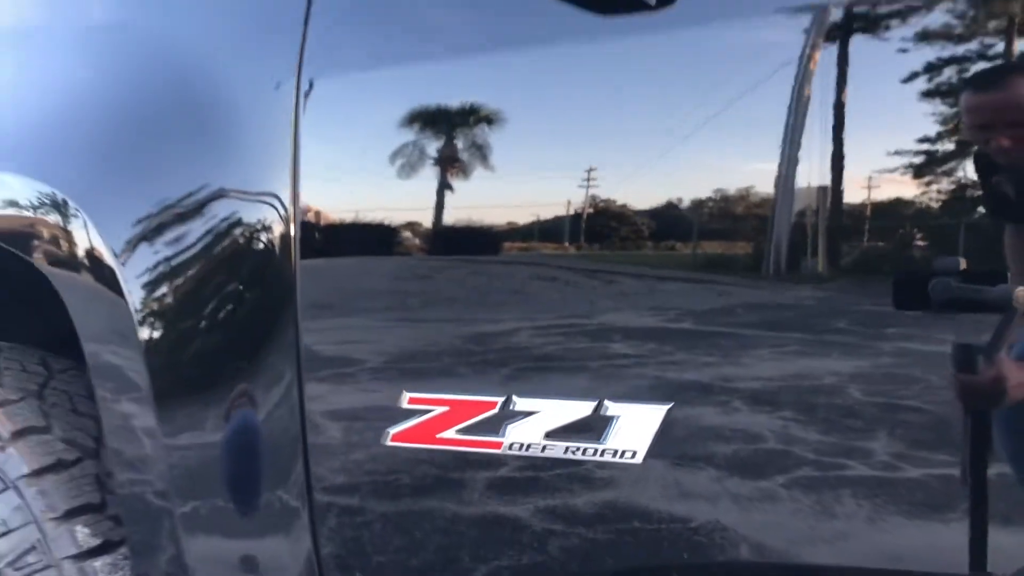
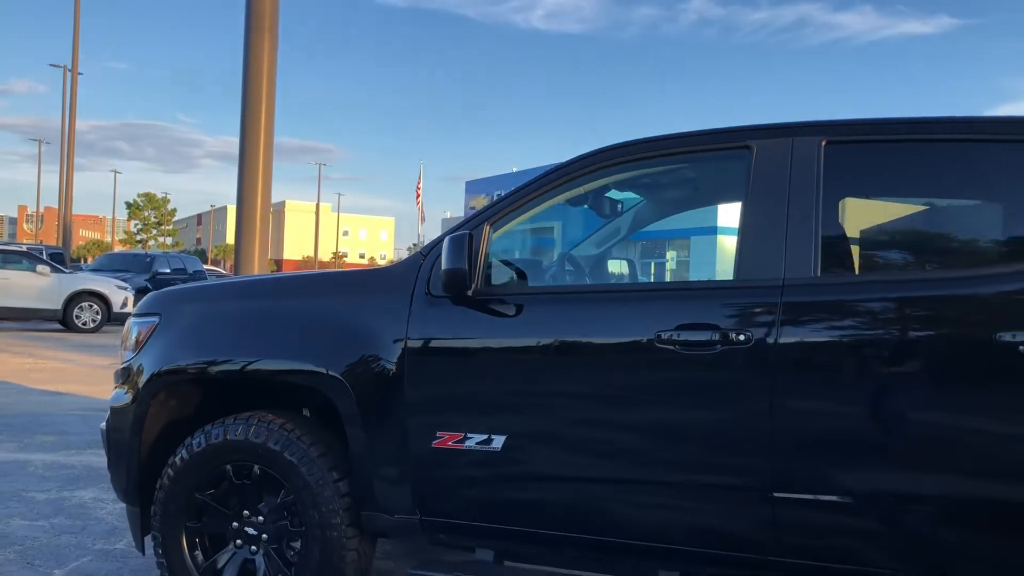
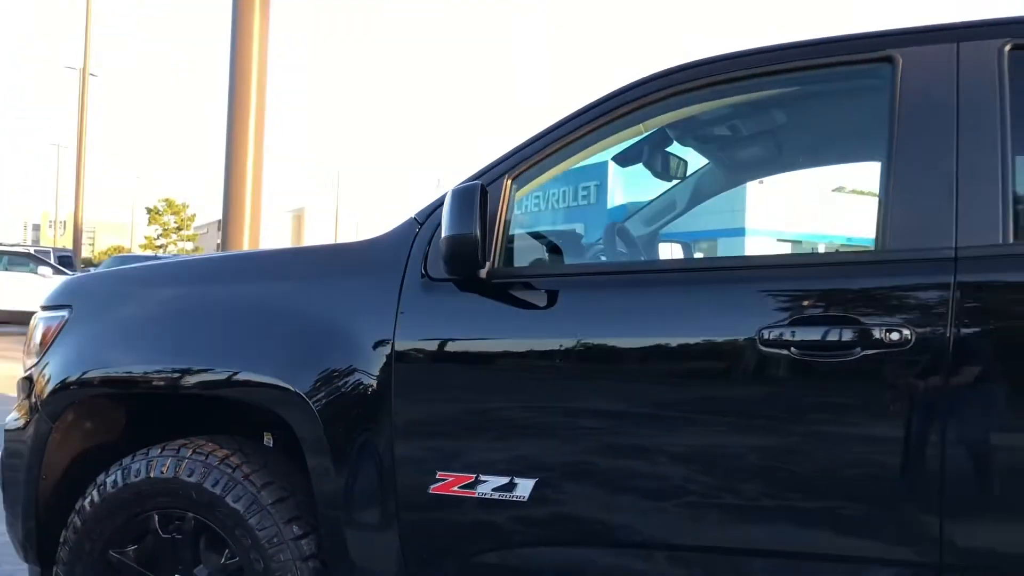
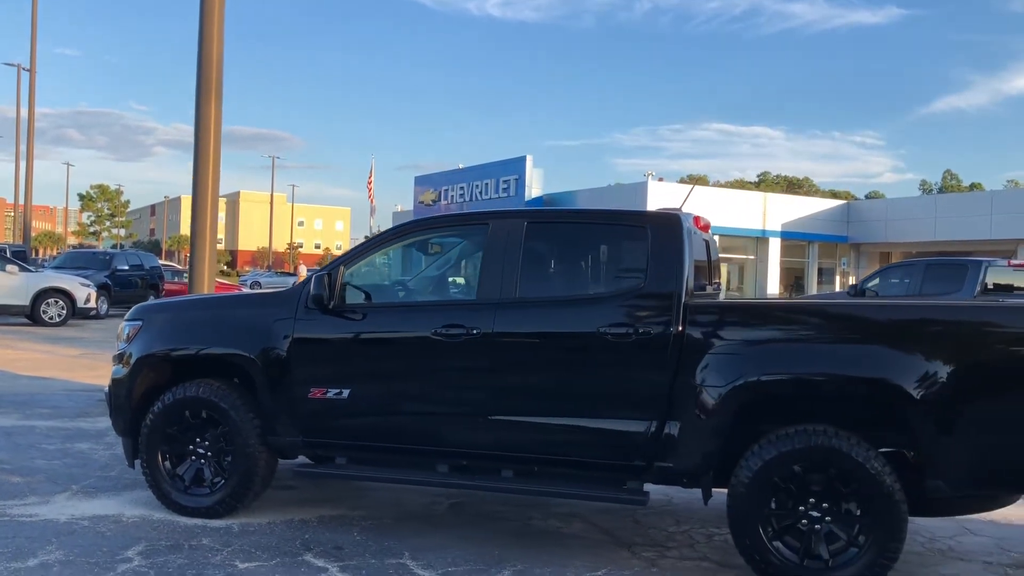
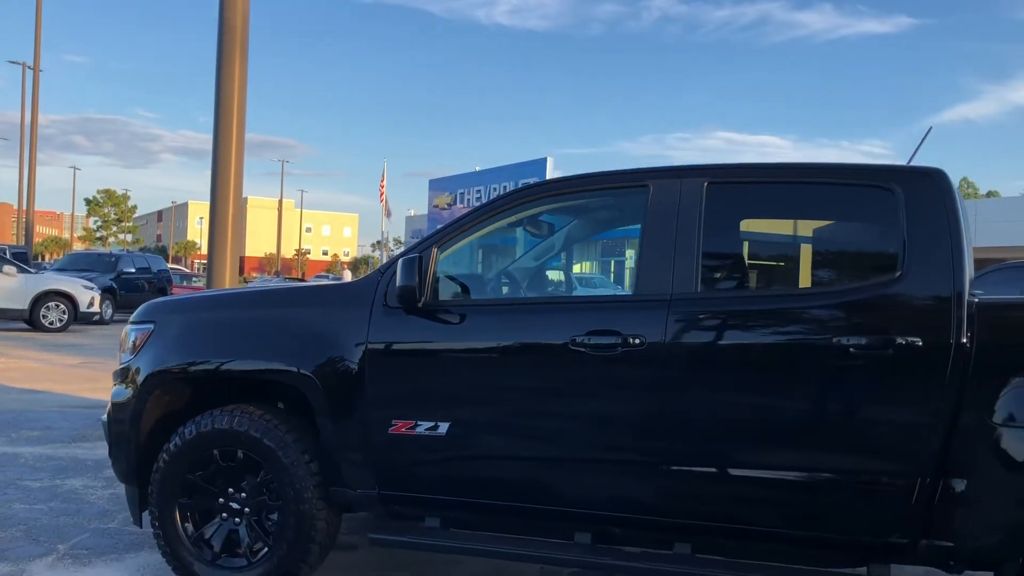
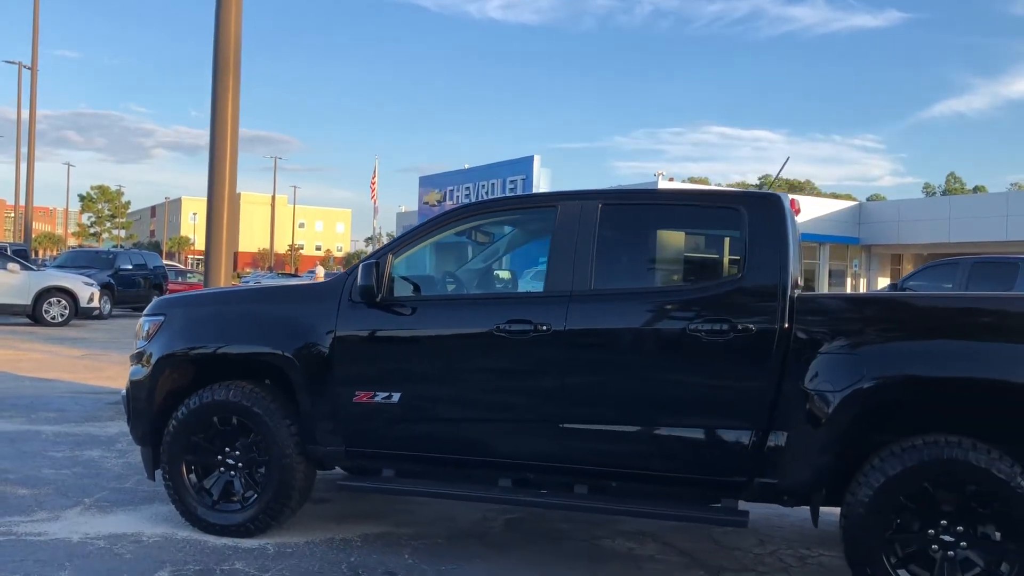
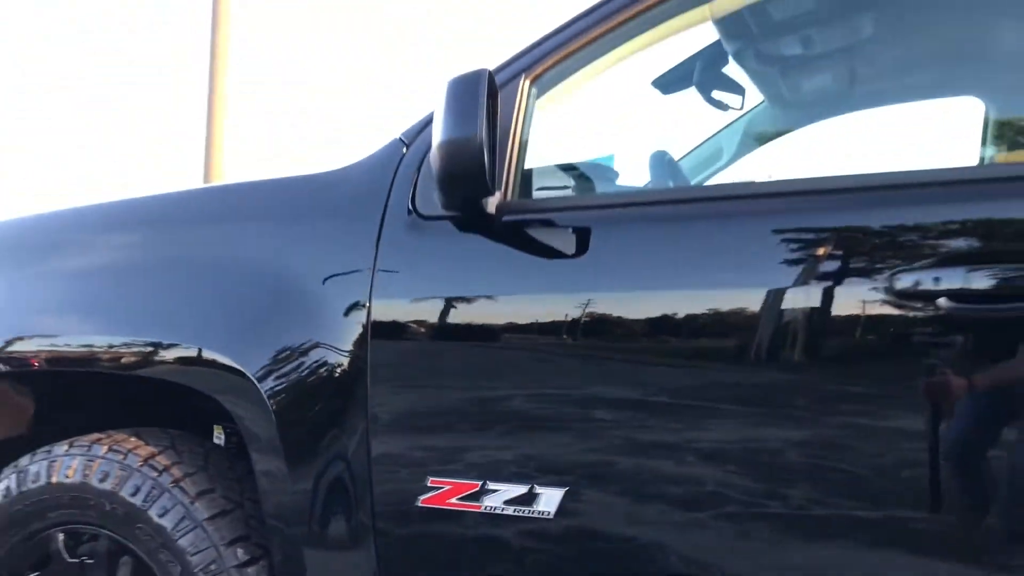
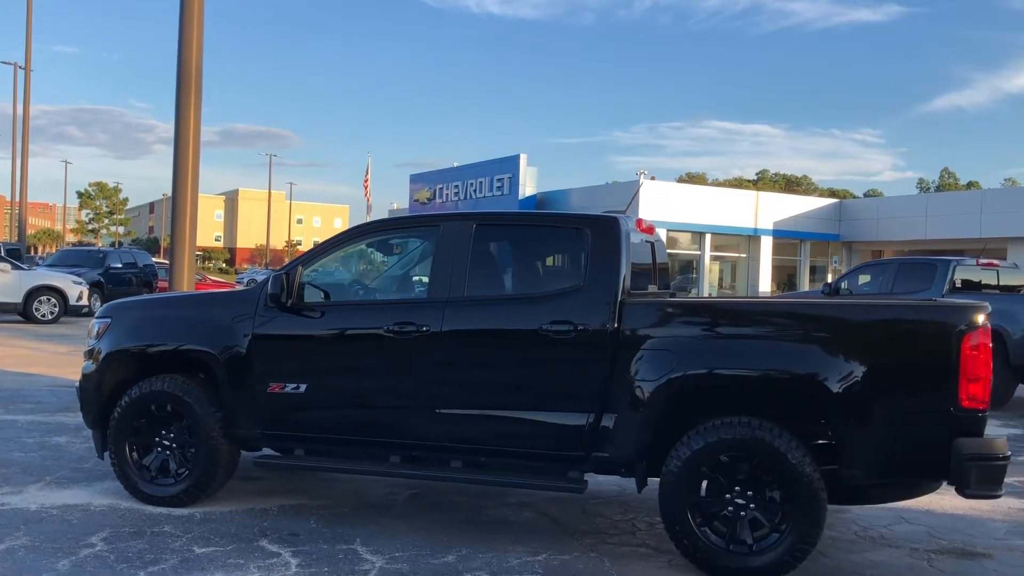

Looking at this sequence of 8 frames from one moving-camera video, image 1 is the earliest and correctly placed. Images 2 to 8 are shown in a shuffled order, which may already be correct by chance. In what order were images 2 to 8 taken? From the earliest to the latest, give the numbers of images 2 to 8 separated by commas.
7, 3, 2, 5, 6, 4, 8
